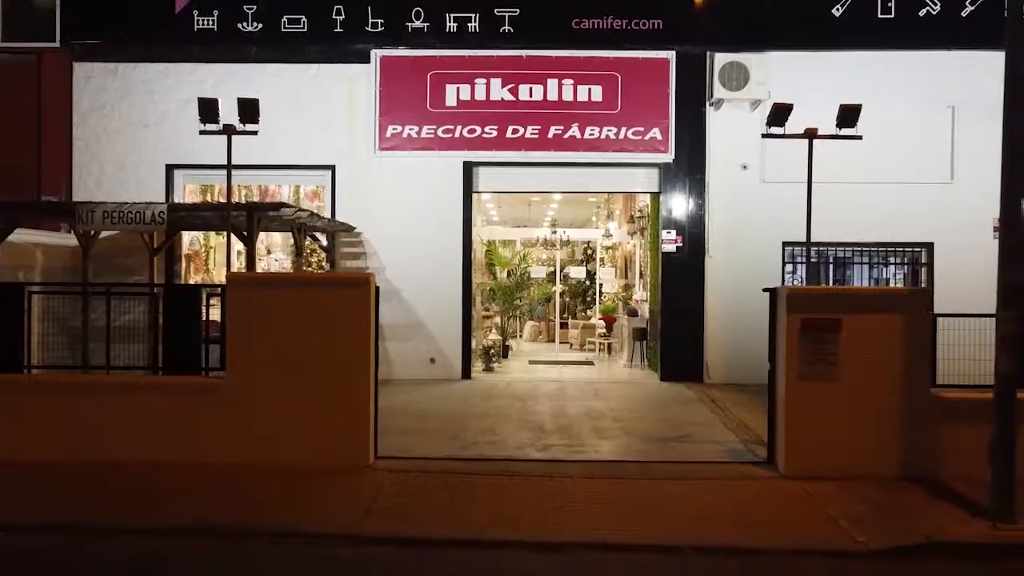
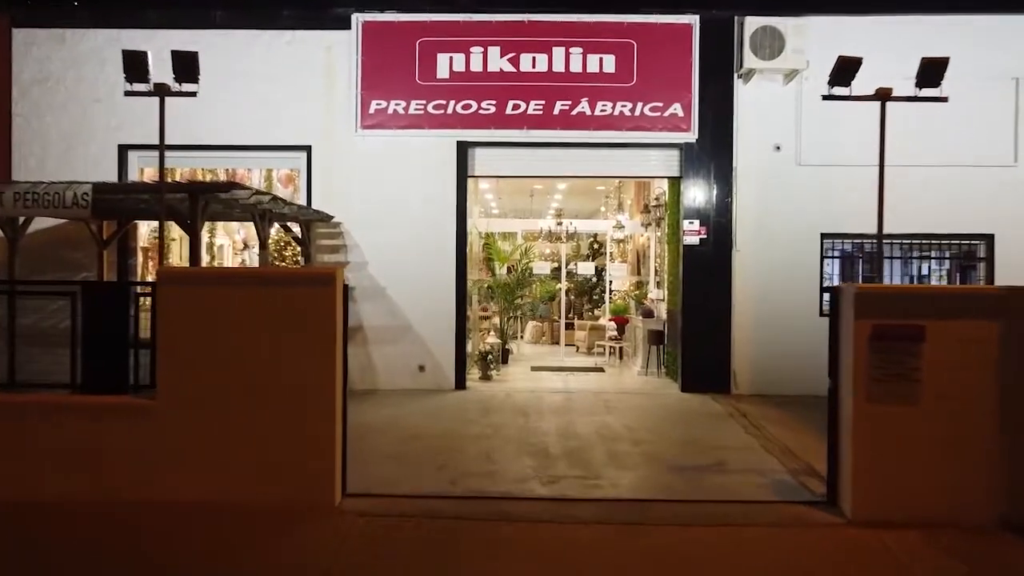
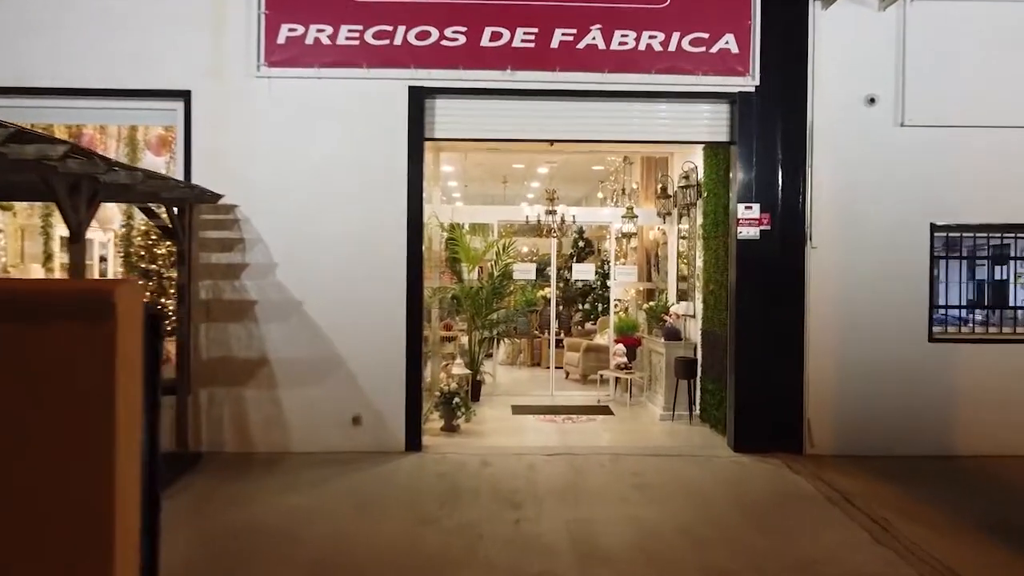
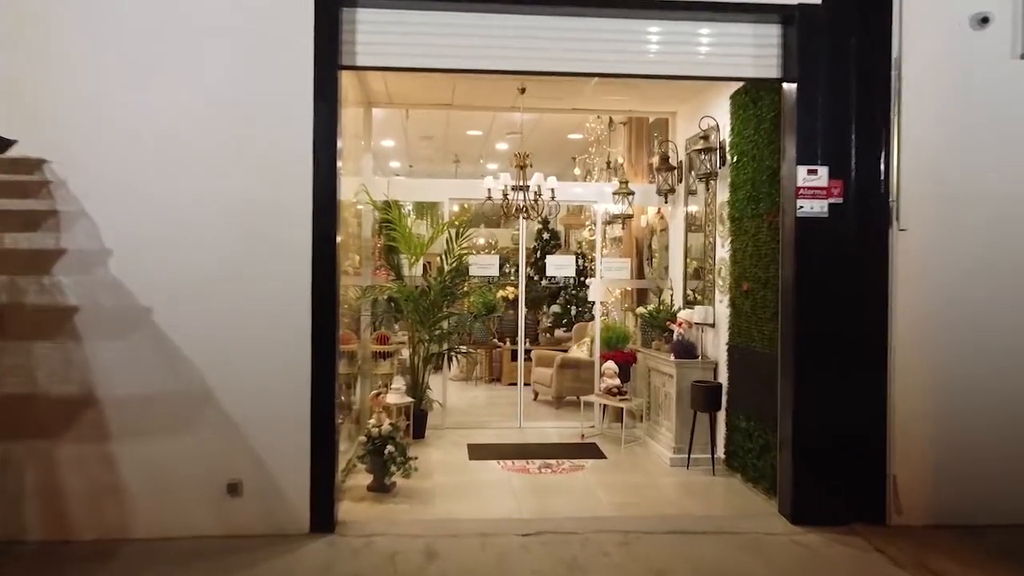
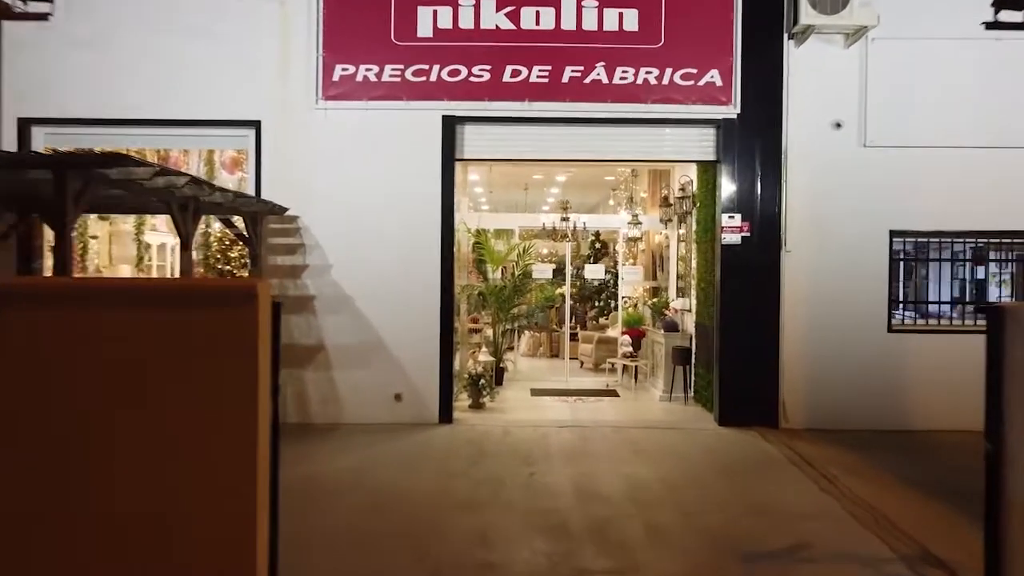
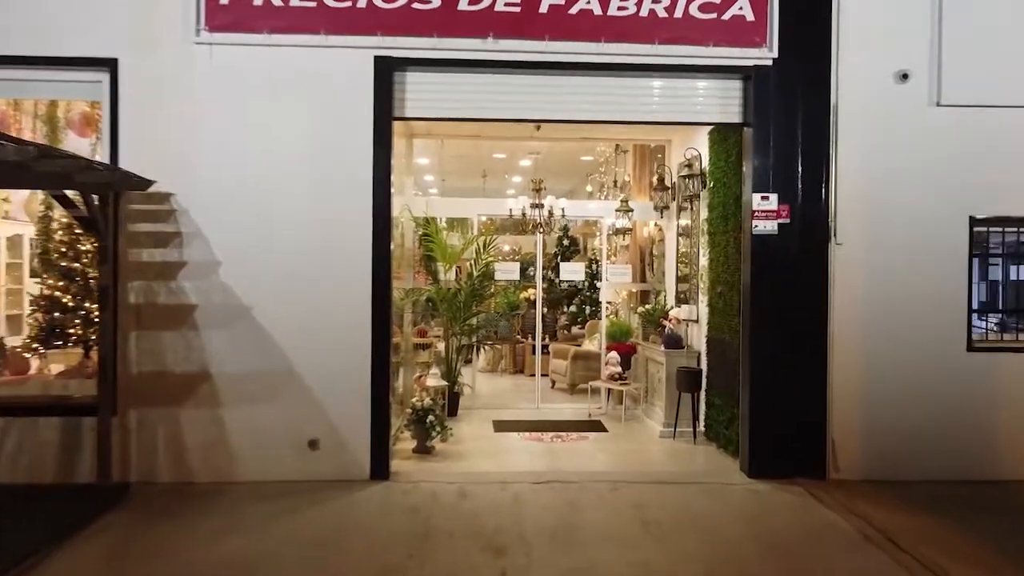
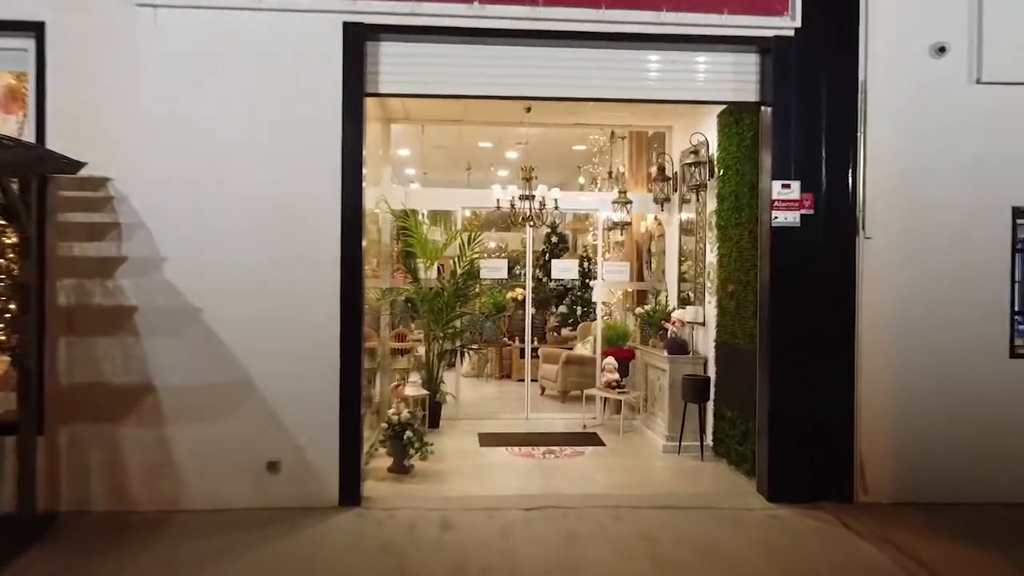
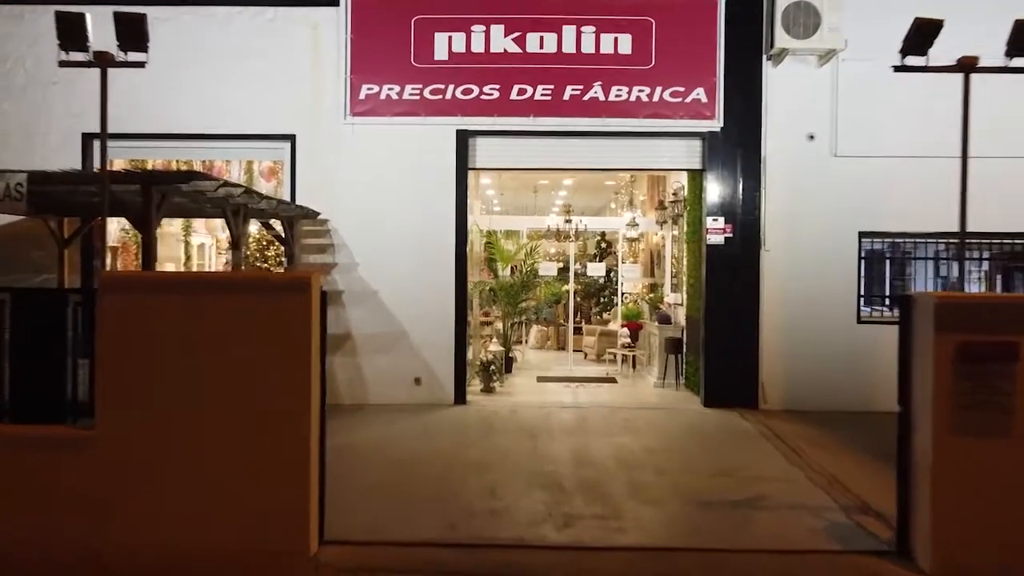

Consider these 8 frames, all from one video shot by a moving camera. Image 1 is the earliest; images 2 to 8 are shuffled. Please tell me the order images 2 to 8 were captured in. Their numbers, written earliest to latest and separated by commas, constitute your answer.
2, 8, 5, 3, 6, 7, 4
